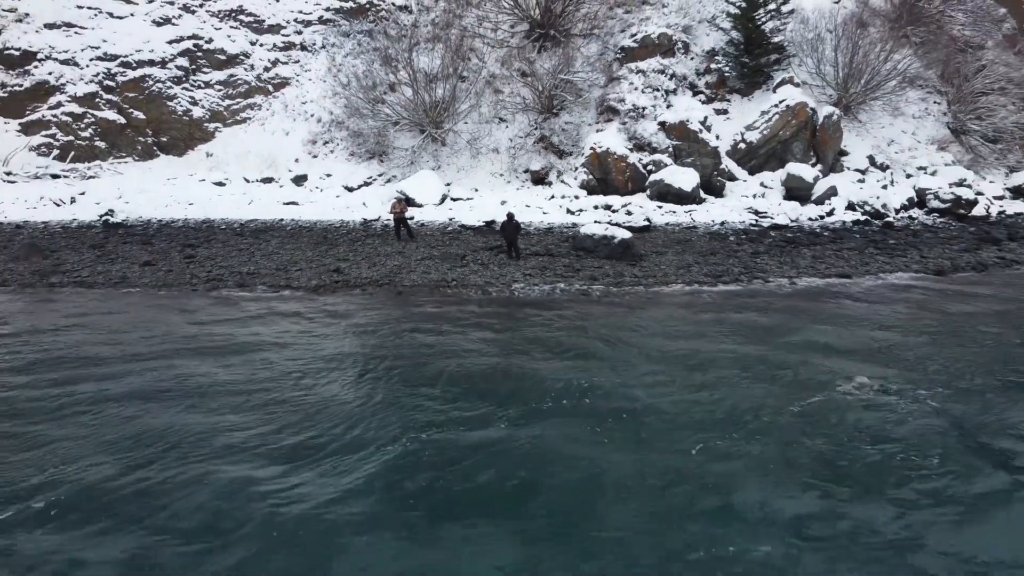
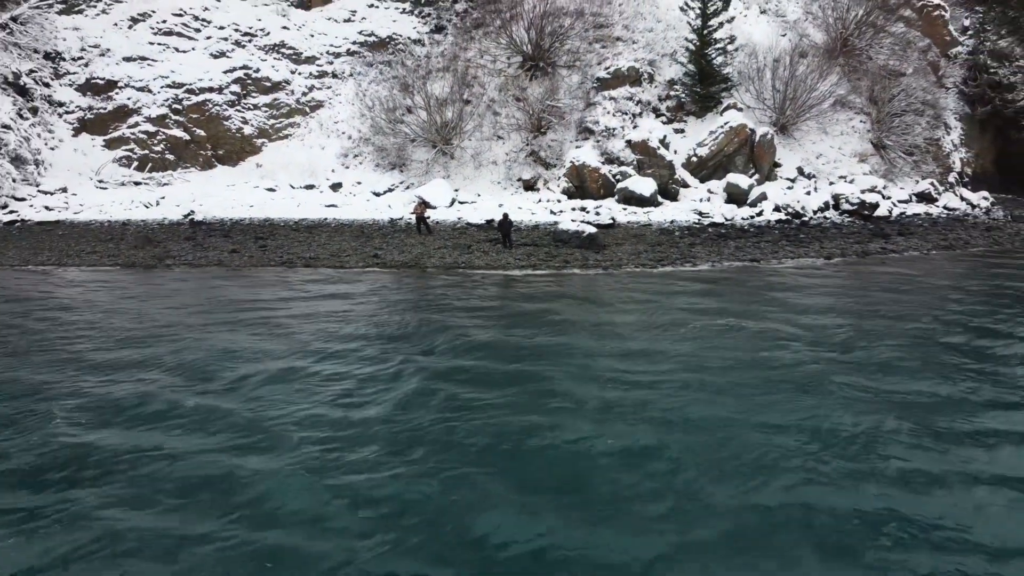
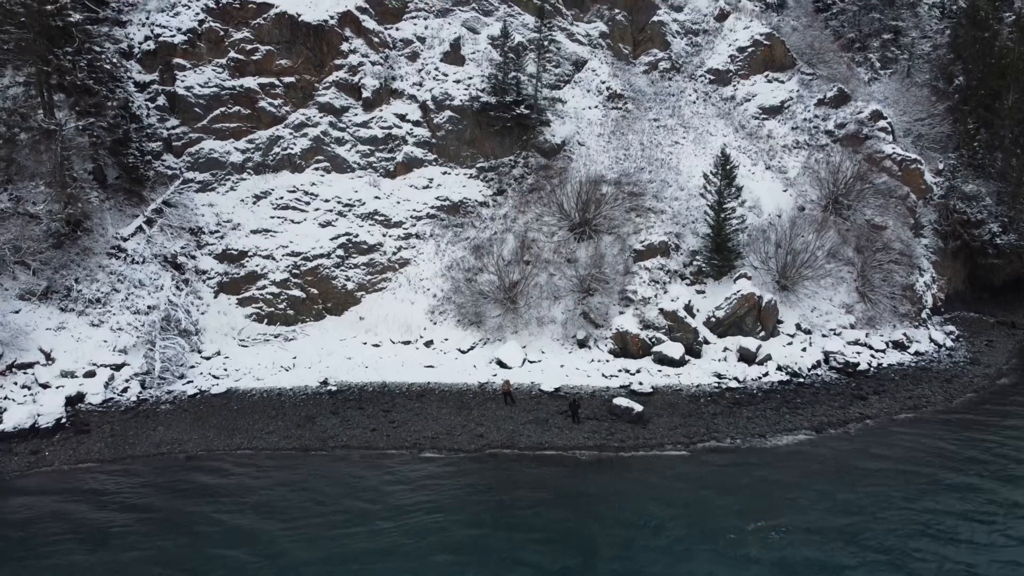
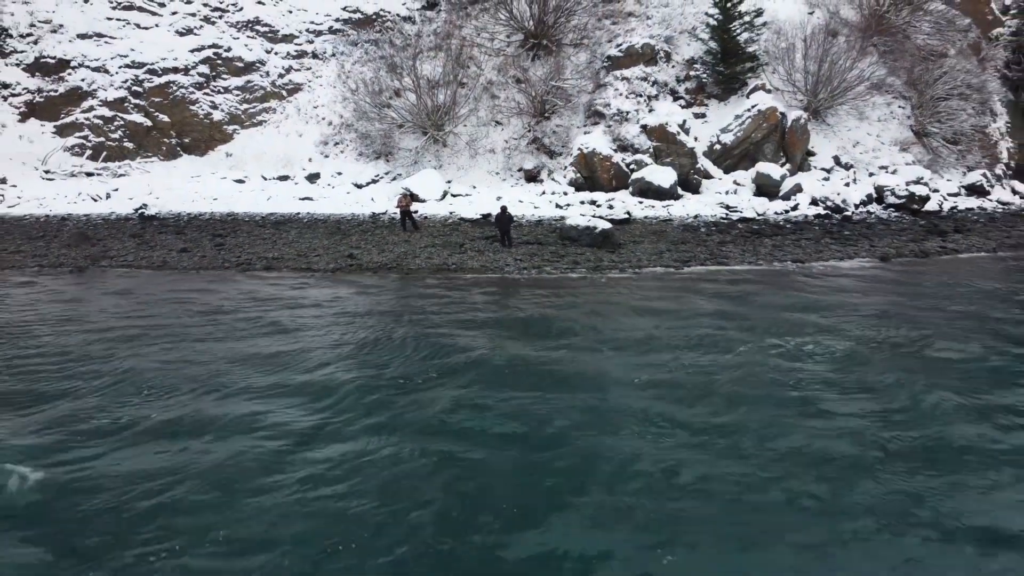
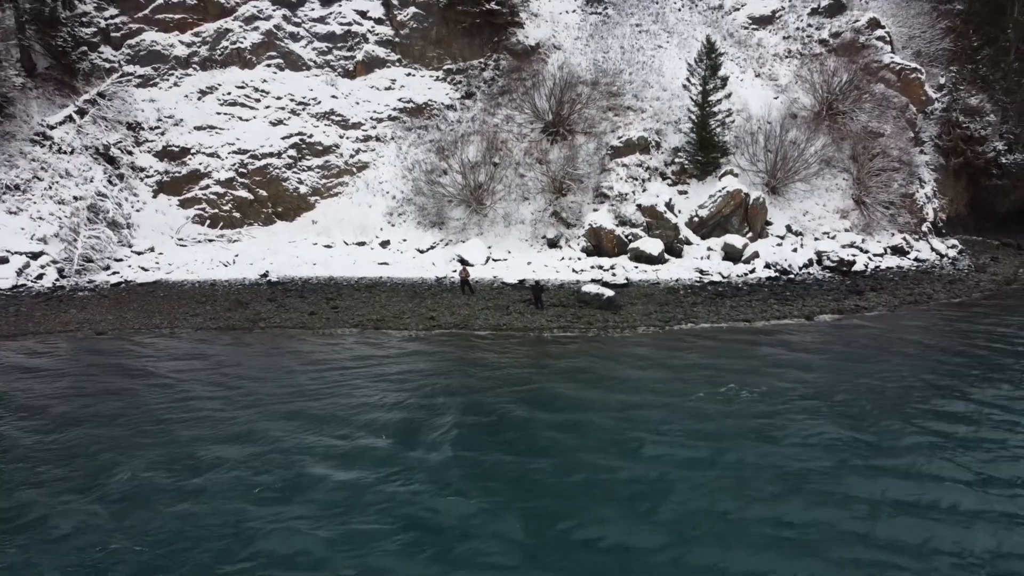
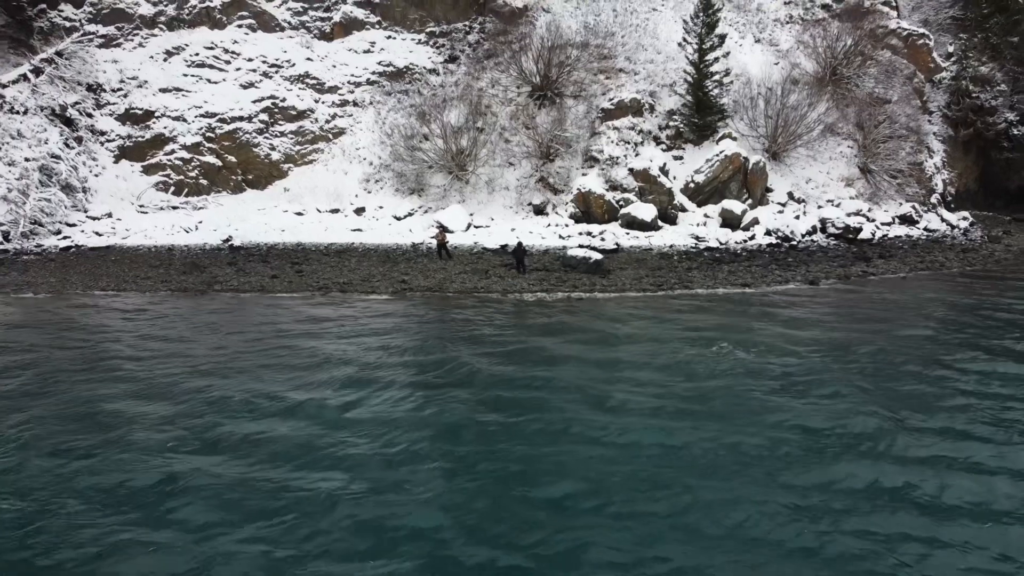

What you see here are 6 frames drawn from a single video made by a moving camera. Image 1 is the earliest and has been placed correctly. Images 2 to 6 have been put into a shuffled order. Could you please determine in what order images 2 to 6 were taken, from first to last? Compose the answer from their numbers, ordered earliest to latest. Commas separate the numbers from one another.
4, 2, 6, 5, 3
